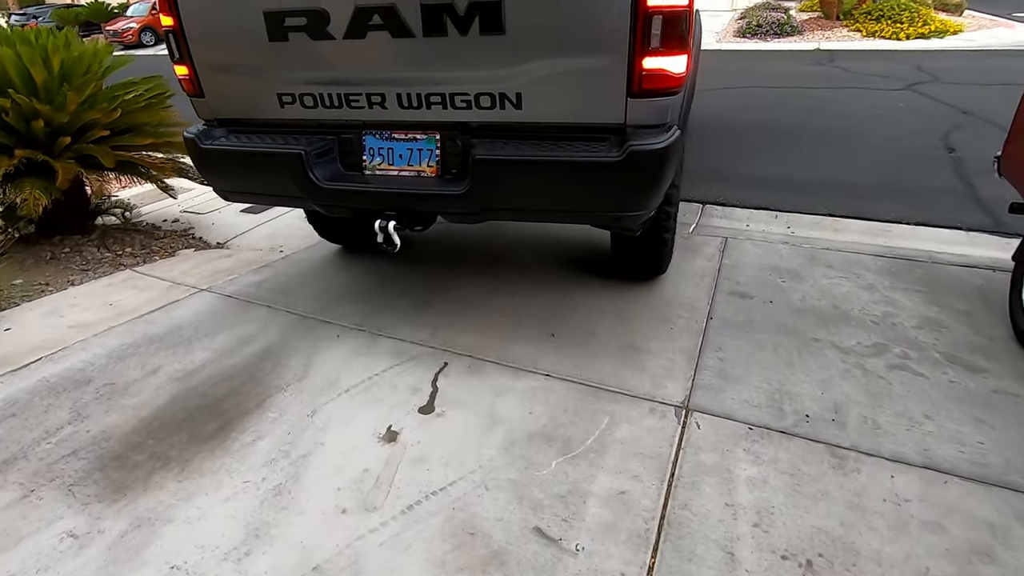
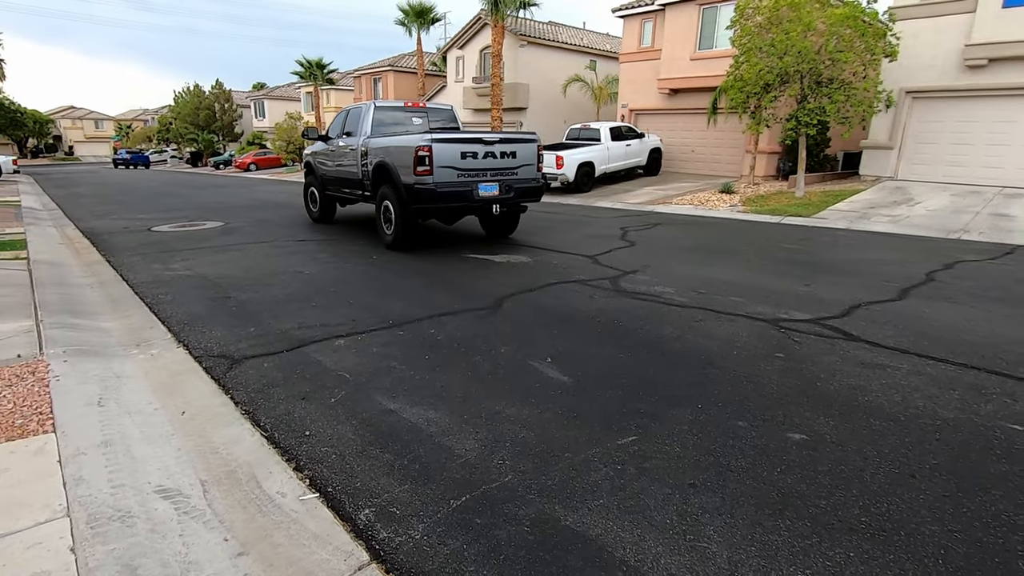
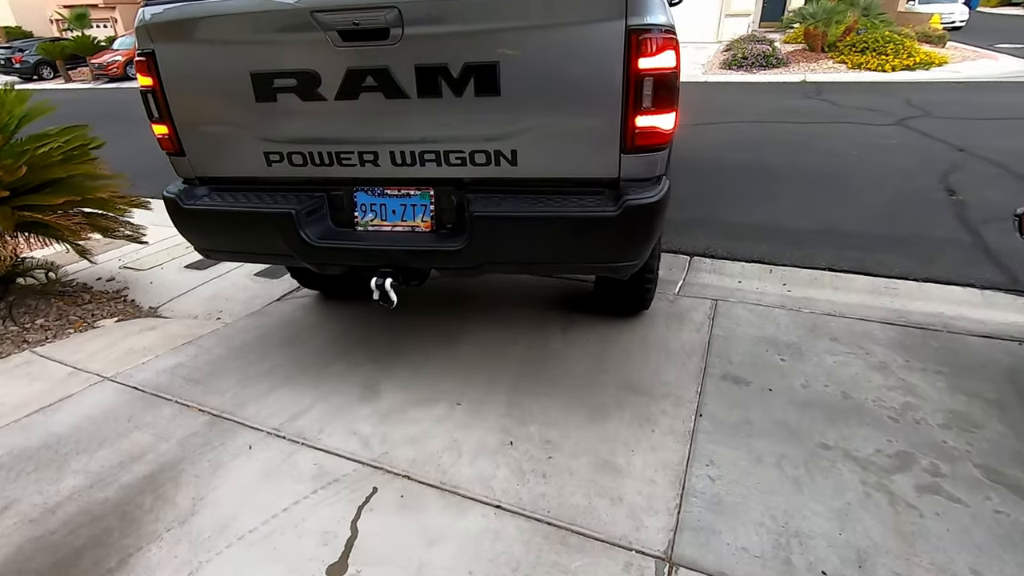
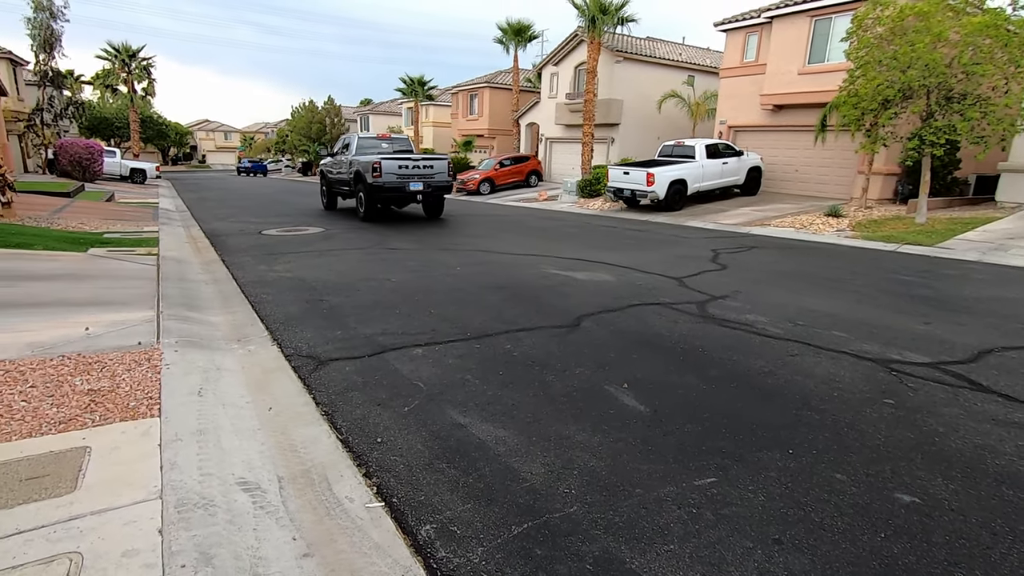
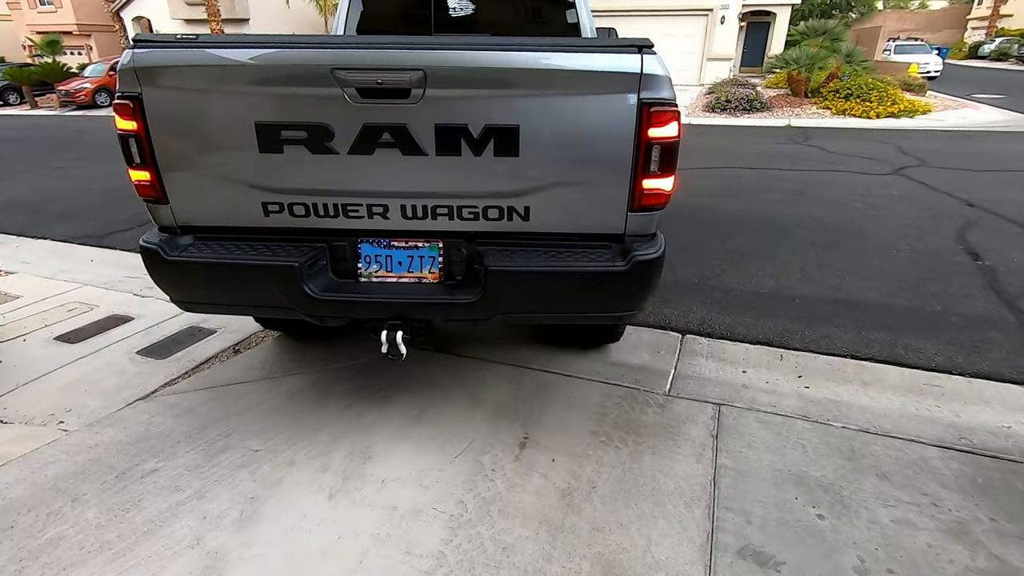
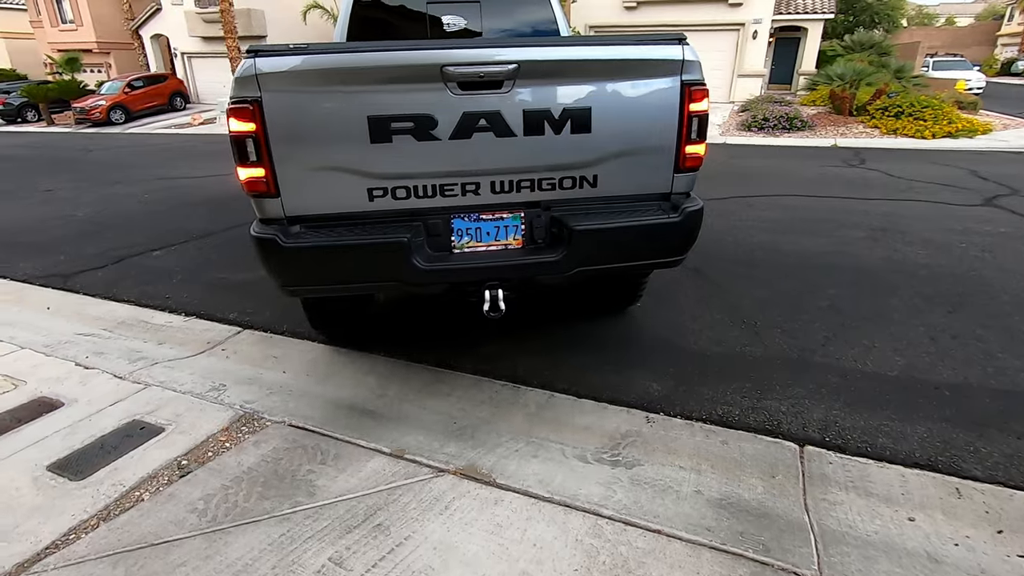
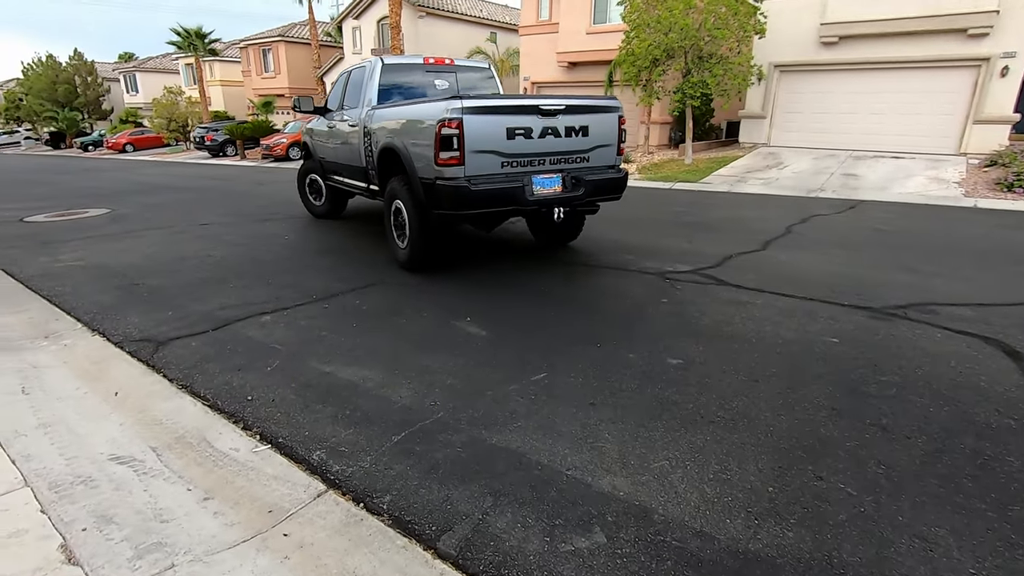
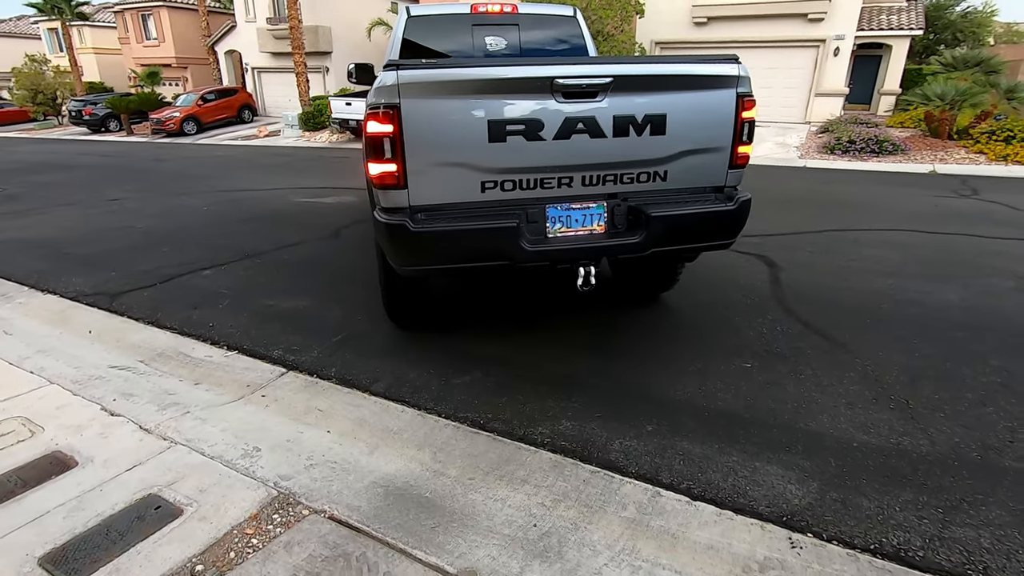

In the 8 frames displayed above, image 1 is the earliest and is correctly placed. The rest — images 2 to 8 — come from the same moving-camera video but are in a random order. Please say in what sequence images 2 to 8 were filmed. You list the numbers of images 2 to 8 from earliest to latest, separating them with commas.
3, 5, 6, 8, 7, 2, 4
